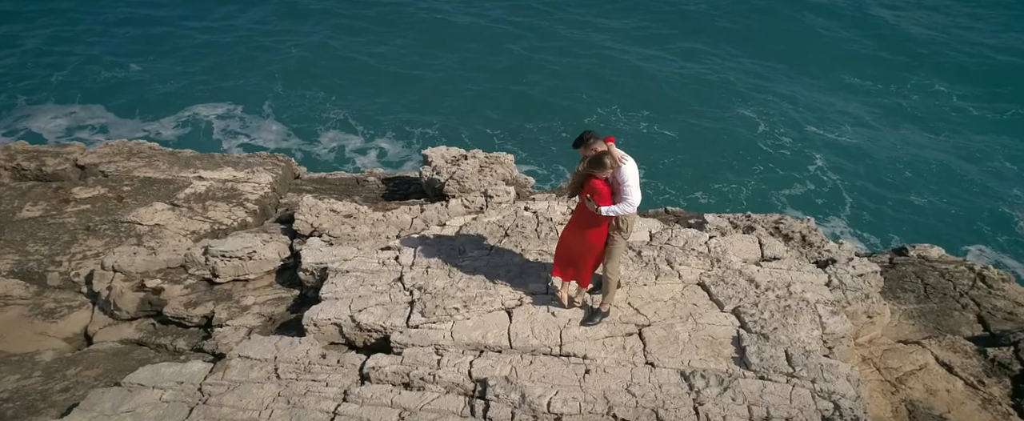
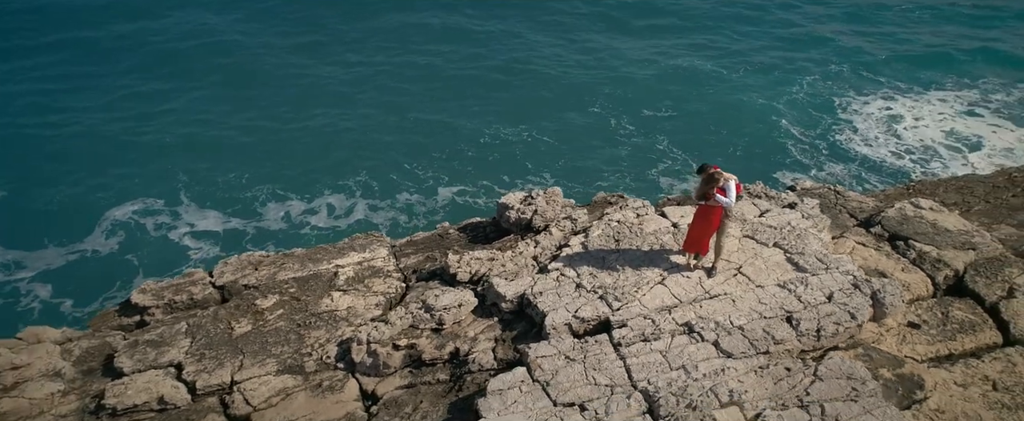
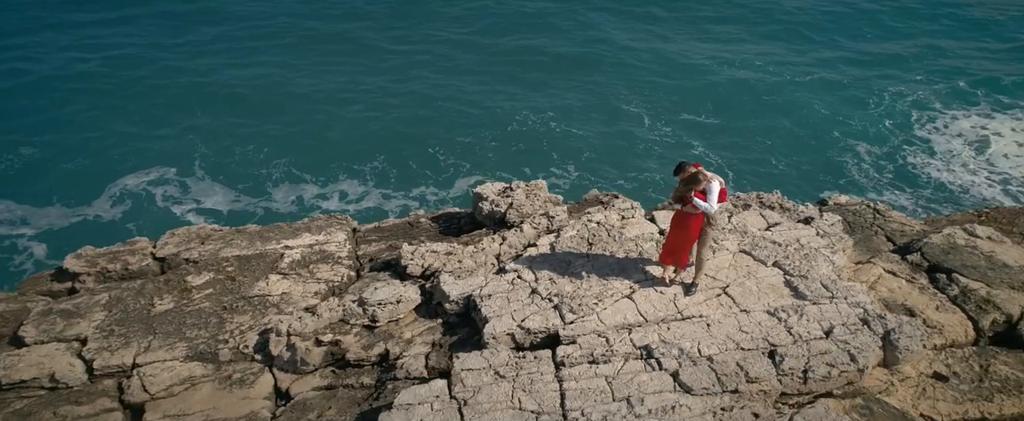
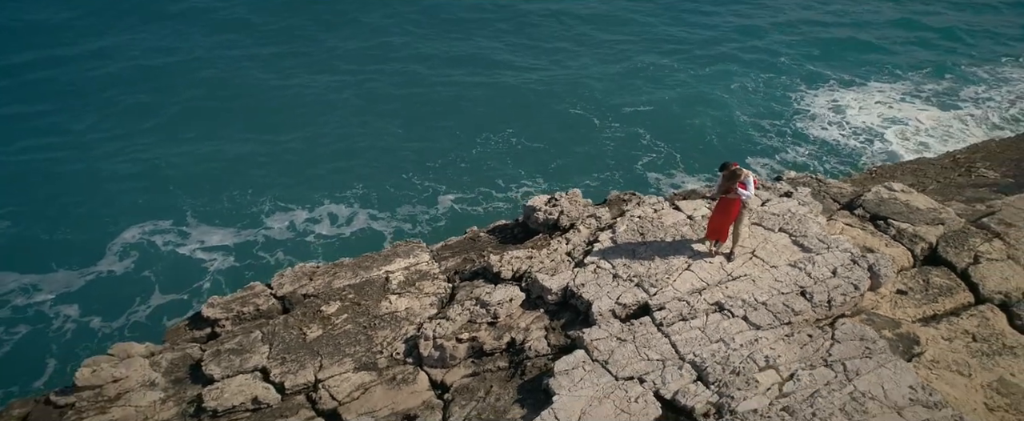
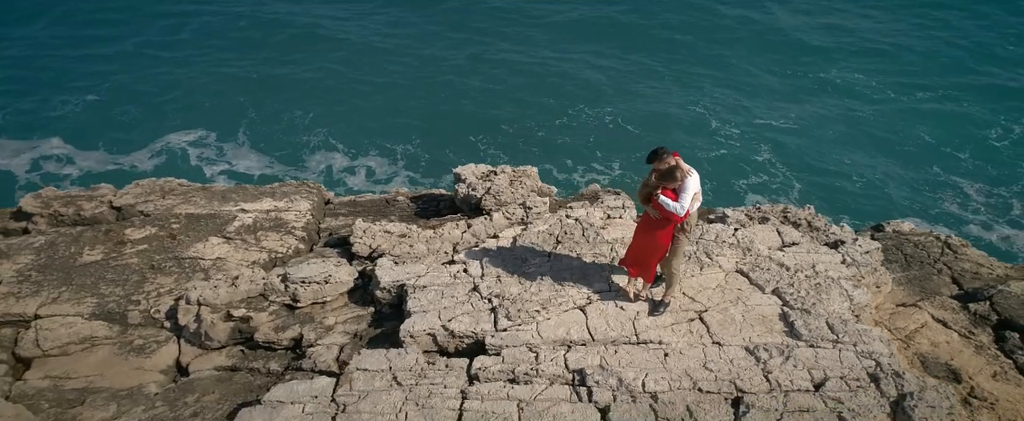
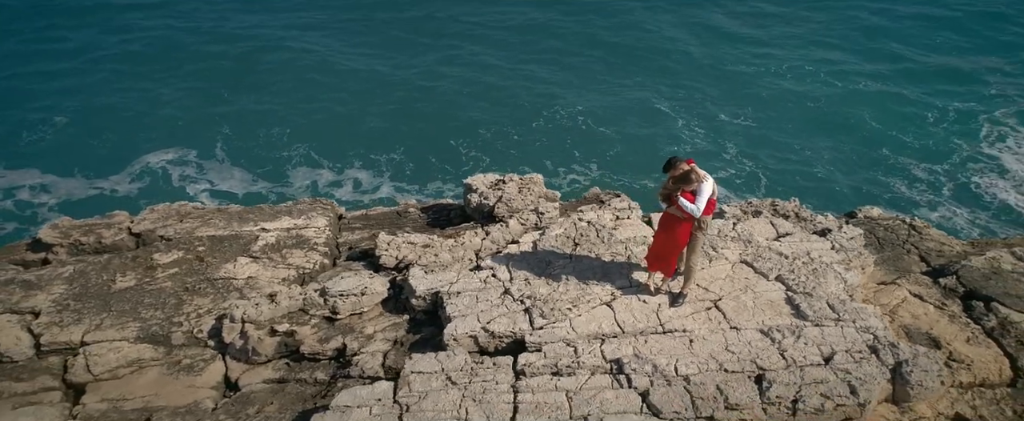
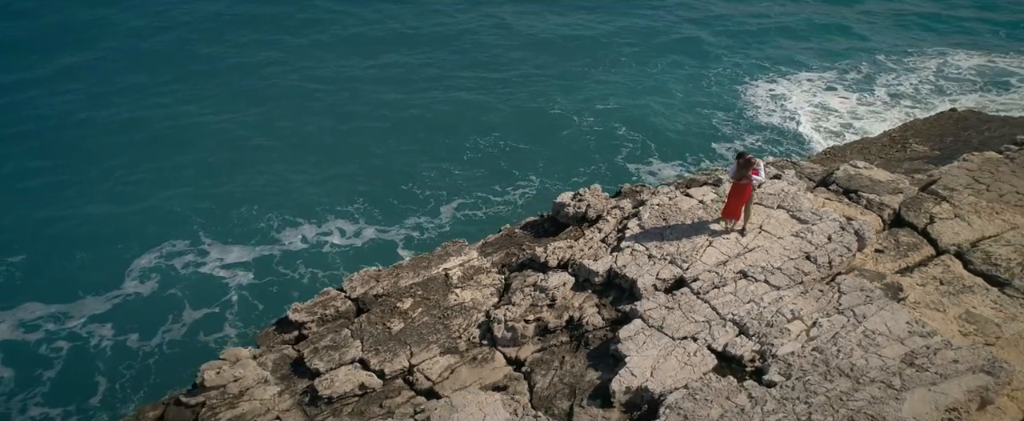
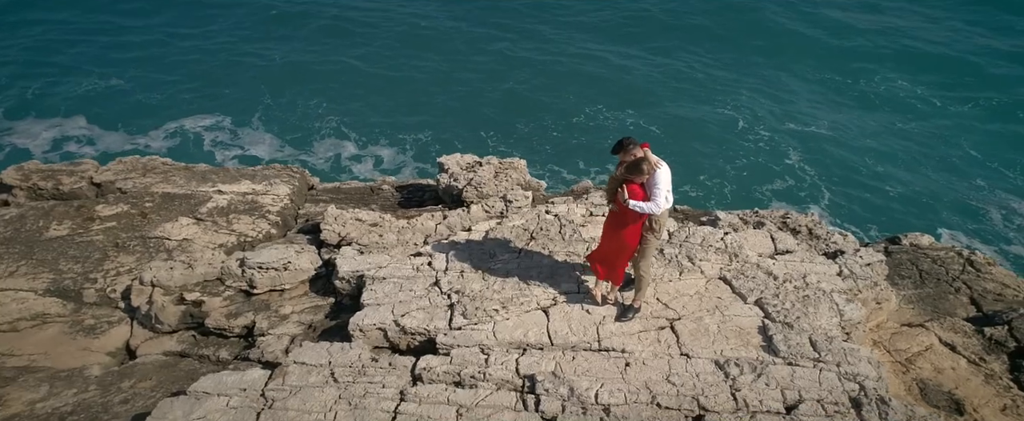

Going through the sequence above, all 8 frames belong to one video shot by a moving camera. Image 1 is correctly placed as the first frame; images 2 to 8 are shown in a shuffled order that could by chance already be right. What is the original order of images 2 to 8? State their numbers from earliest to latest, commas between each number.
8, 5, 6, 3, 2, 4, 7
